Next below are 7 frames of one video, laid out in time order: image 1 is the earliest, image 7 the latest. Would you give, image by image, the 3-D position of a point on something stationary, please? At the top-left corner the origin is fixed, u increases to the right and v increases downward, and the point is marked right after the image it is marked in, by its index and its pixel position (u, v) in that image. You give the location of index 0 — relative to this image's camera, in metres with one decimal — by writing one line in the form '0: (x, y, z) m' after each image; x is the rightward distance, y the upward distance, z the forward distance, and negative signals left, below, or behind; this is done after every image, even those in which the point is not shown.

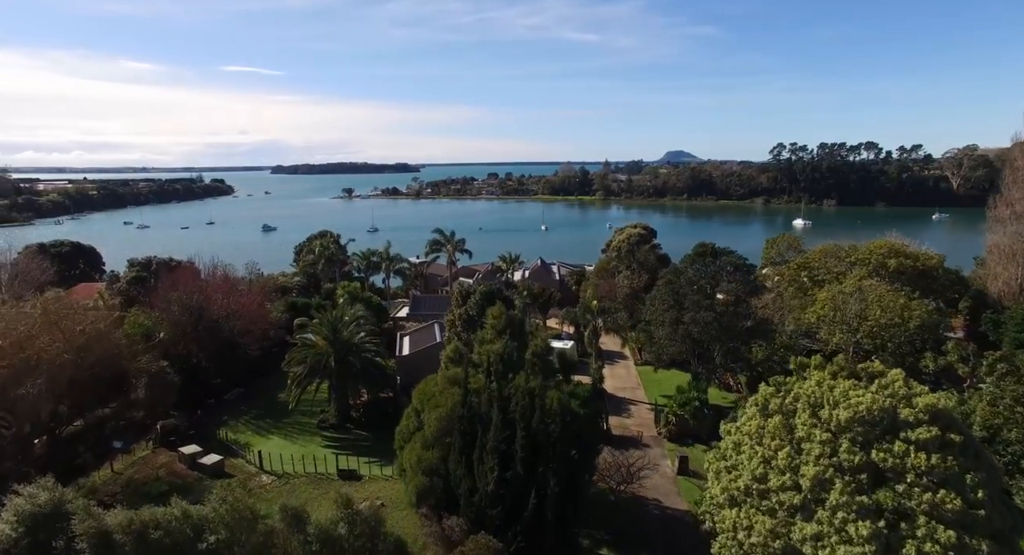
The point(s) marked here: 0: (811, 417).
0: (+8.1, -3.8, +15.0) m
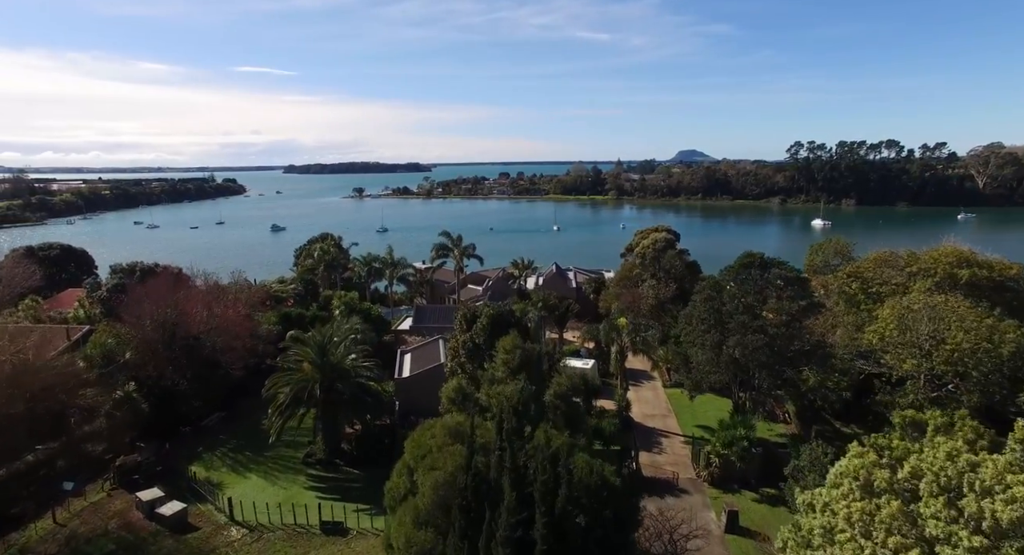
0: (+8.5, -4.5, +10.8) m
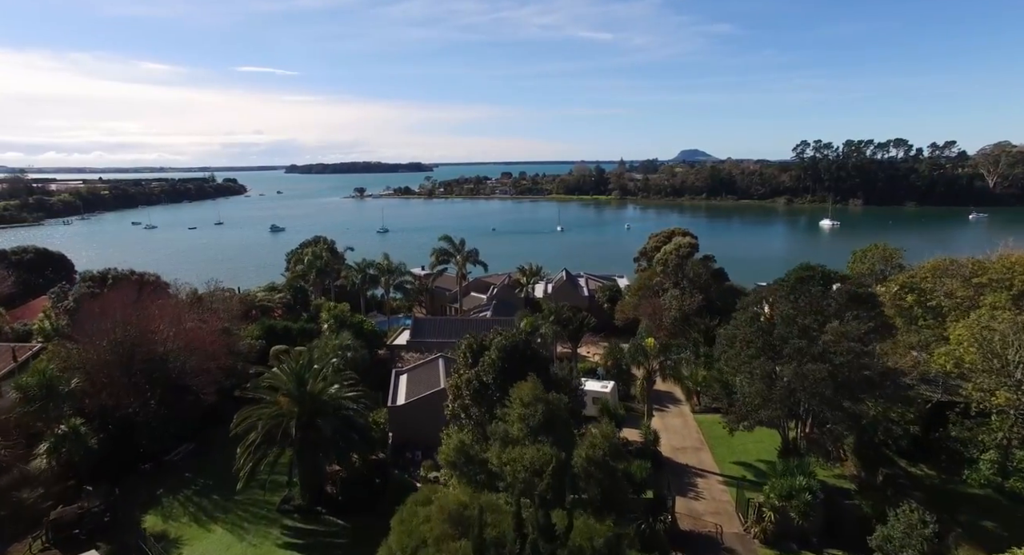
0: (+8.9, -5.1, +6.8) m
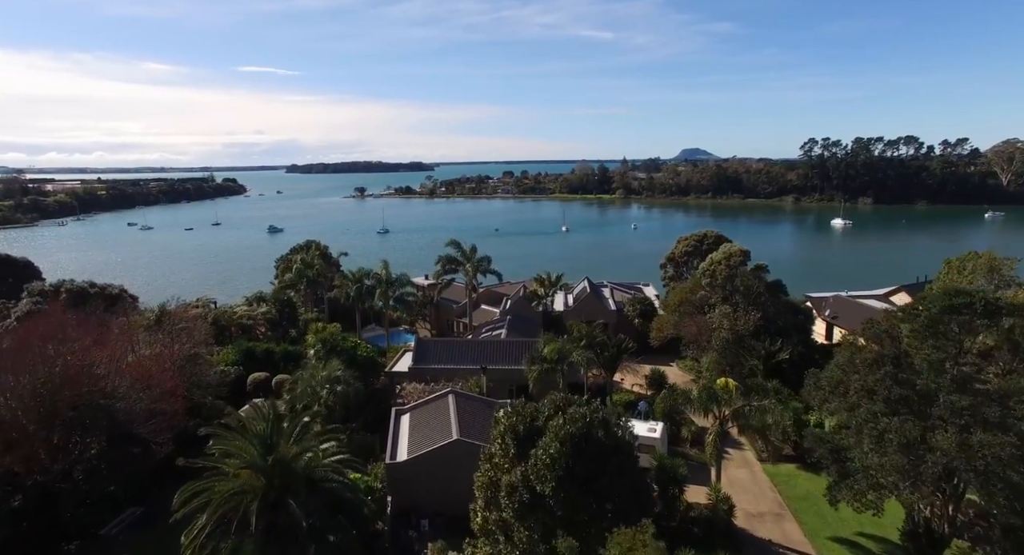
0: (+10.0, -5.9, +1.1) m
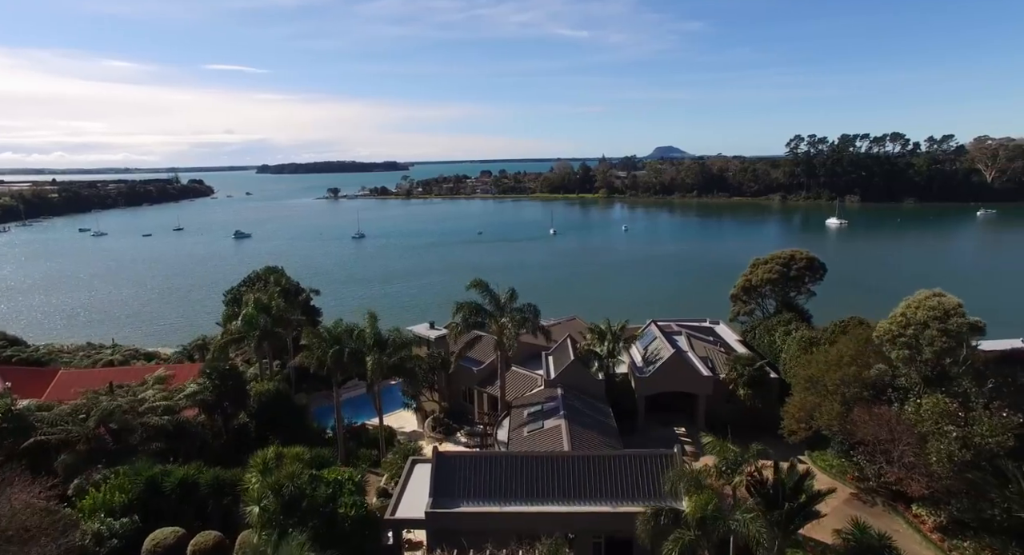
0: (+14.3, -8.5, -11.1) m
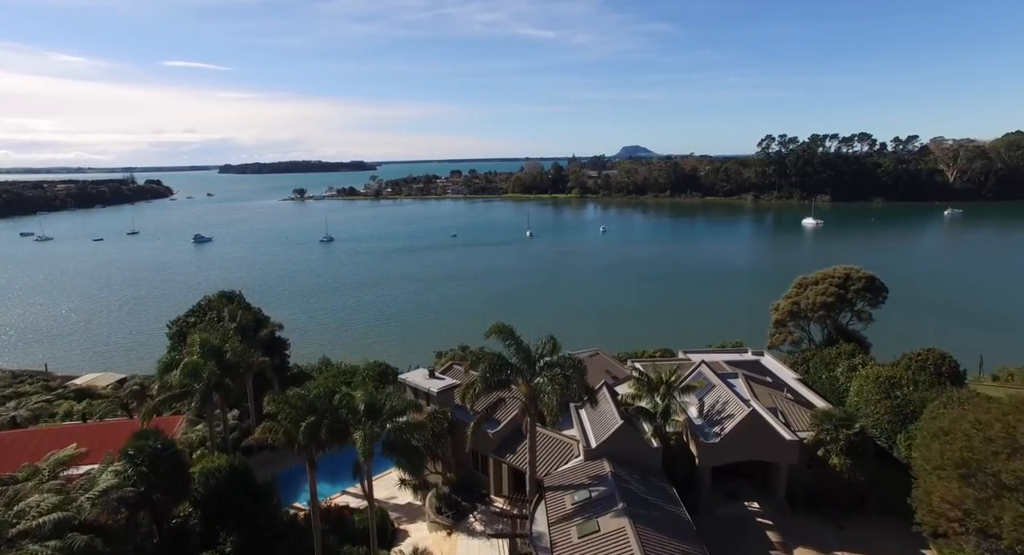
0: (+17.6, -10.0, -16.8) m
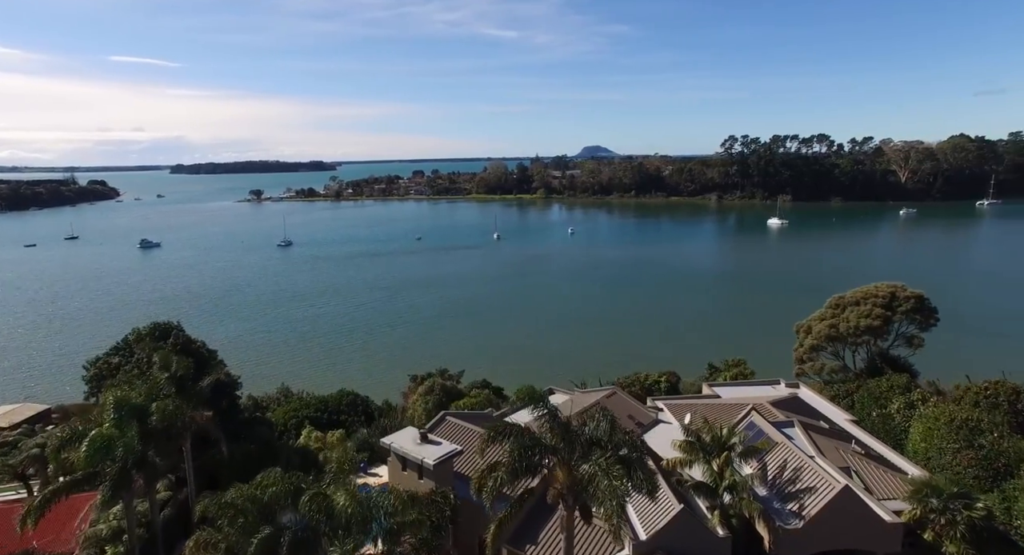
0: (+20.9, -11.0, -21.0) m
